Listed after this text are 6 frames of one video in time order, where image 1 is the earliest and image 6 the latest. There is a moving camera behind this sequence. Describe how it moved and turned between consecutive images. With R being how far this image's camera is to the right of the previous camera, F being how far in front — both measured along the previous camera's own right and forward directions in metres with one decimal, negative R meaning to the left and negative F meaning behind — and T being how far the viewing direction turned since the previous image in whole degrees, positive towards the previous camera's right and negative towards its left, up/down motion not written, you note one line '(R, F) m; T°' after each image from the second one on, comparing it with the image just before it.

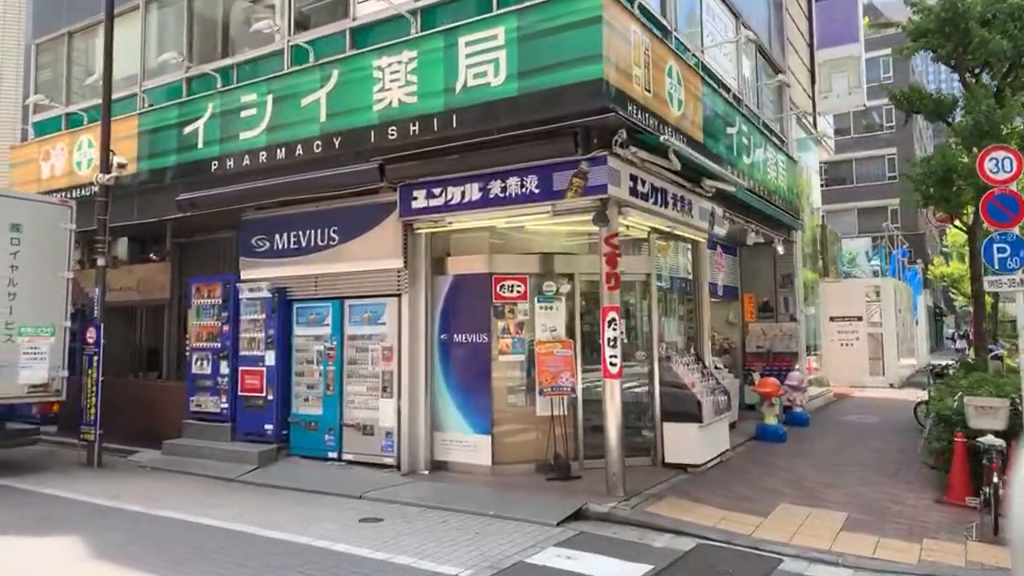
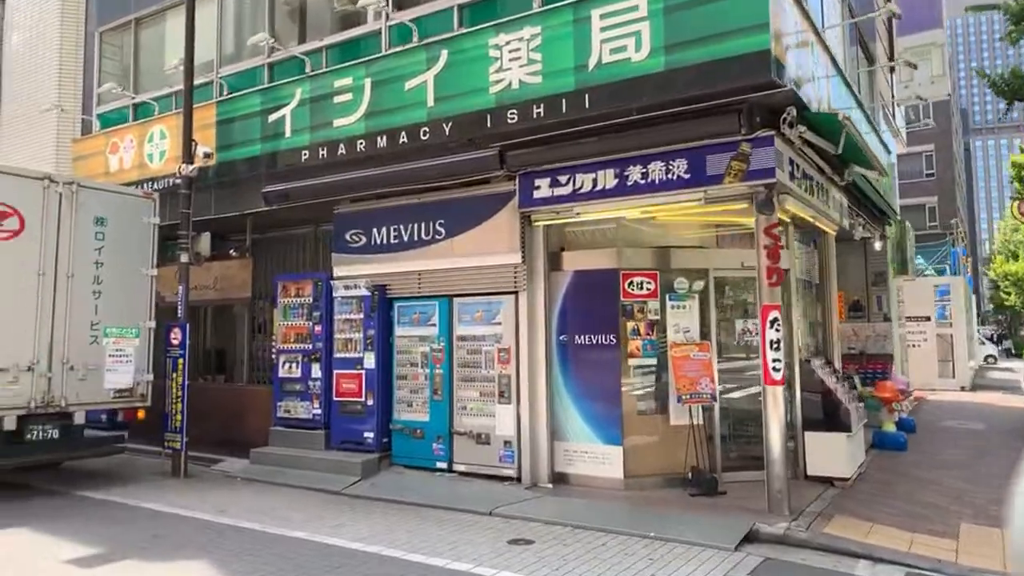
(-1.3, +0.7) m; -1°
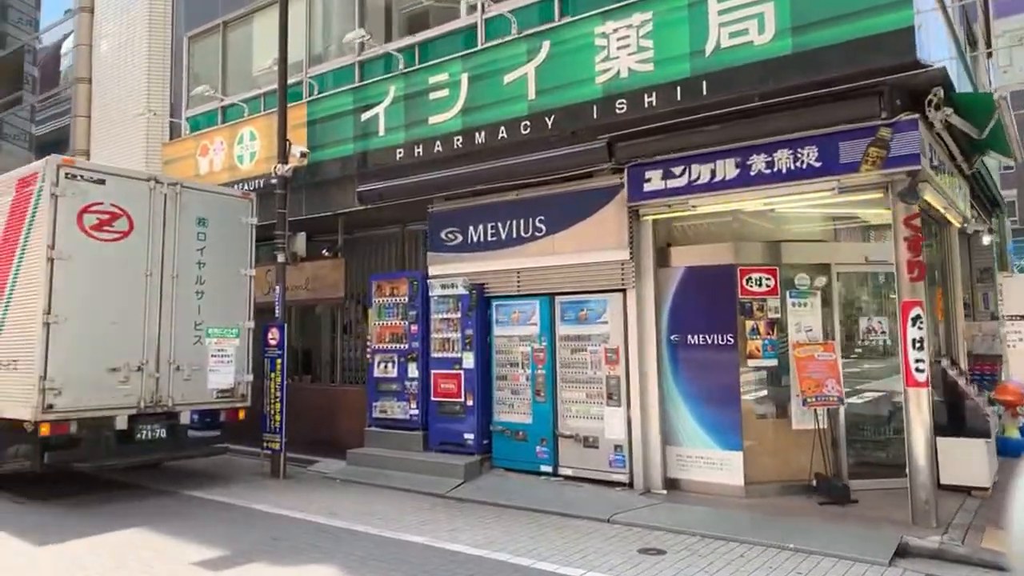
(-0.6, +0.3) m; -4°
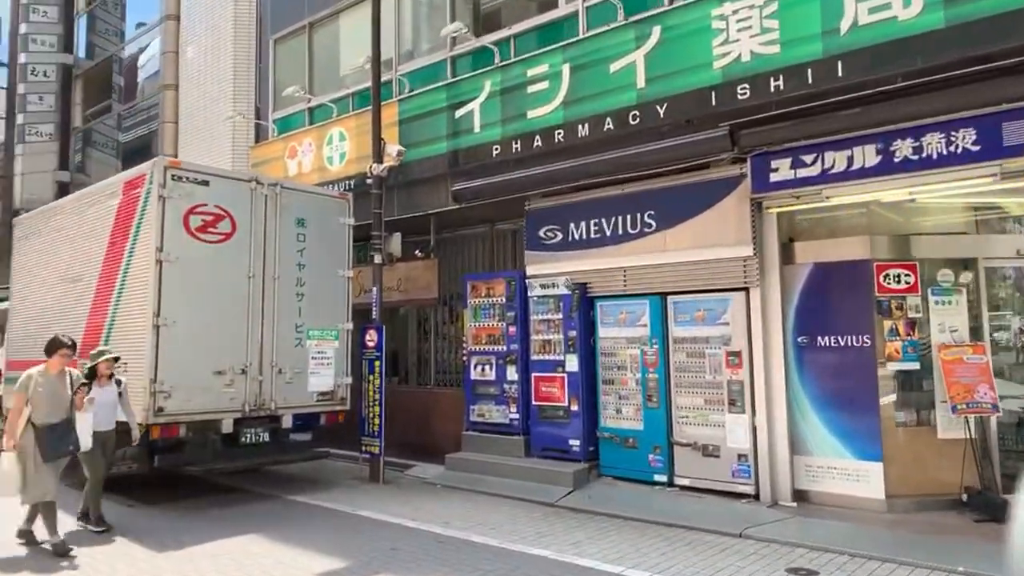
(-0.6, +0.3) m; -4°
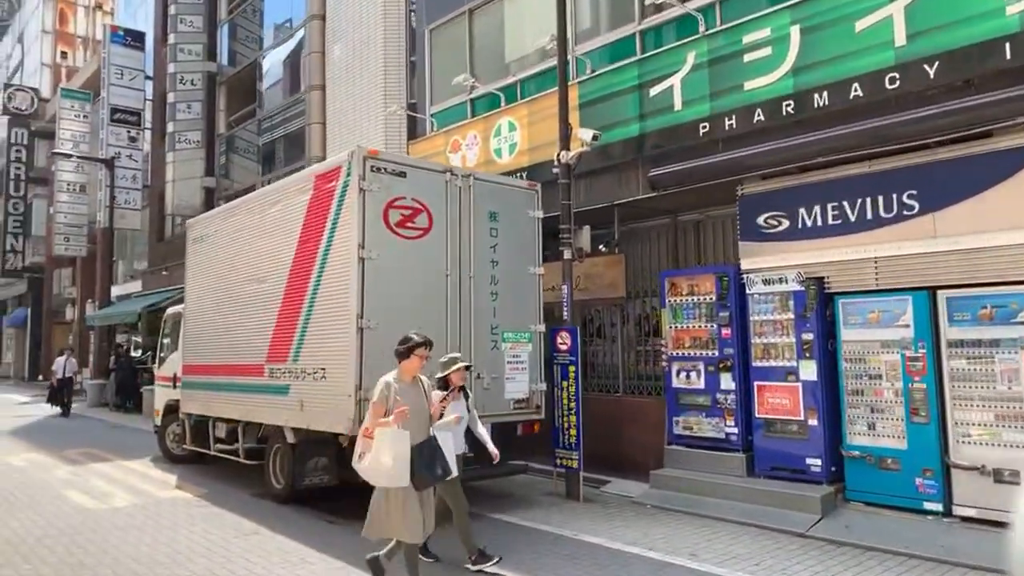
(-1.3, +0.8) m; -7°
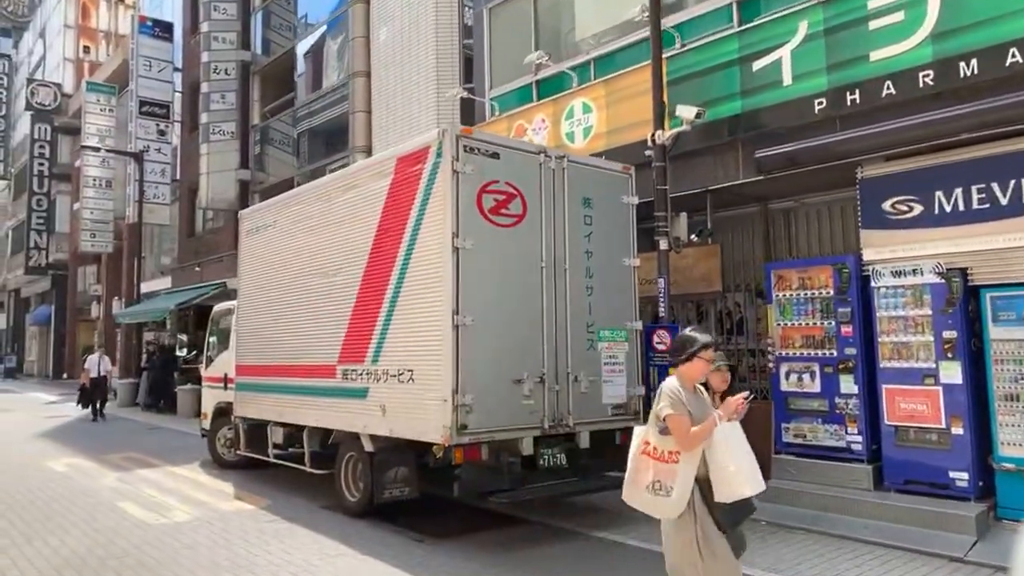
(-0.9, +0.7) m; -1°
